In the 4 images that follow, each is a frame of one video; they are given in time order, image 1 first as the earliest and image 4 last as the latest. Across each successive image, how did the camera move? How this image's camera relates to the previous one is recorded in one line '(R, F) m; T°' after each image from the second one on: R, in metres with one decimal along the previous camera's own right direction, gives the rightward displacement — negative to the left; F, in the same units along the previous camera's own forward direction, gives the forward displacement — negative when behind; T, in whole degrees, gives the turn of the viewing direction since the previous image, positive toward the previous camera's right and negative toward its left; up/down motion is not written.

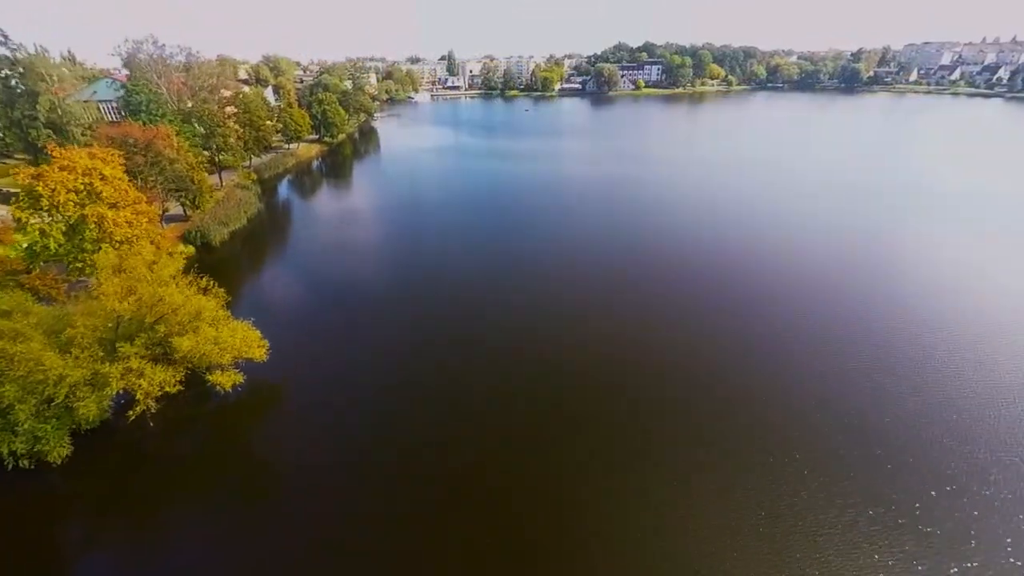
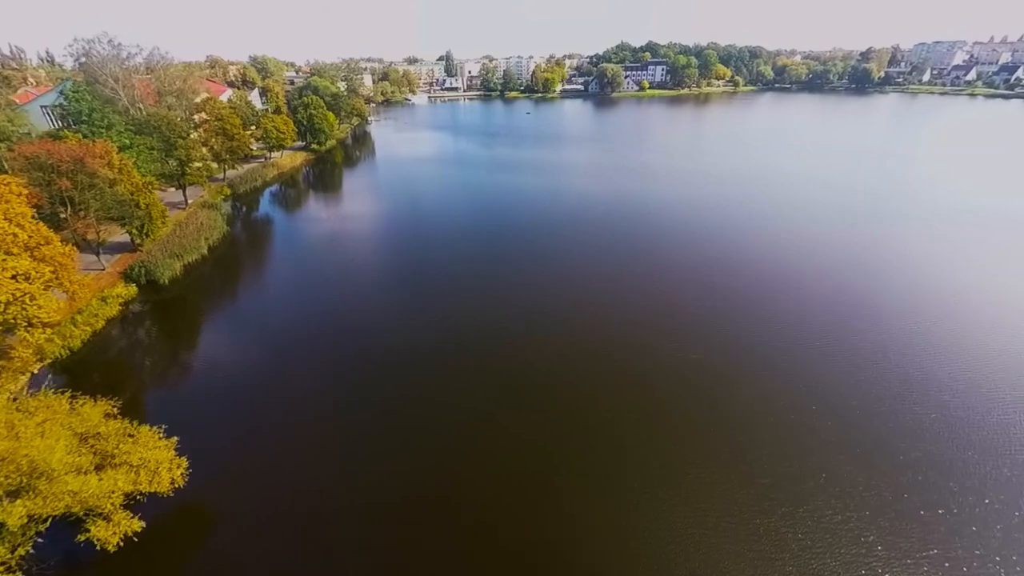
(-0.2, +2.7) m; 0°
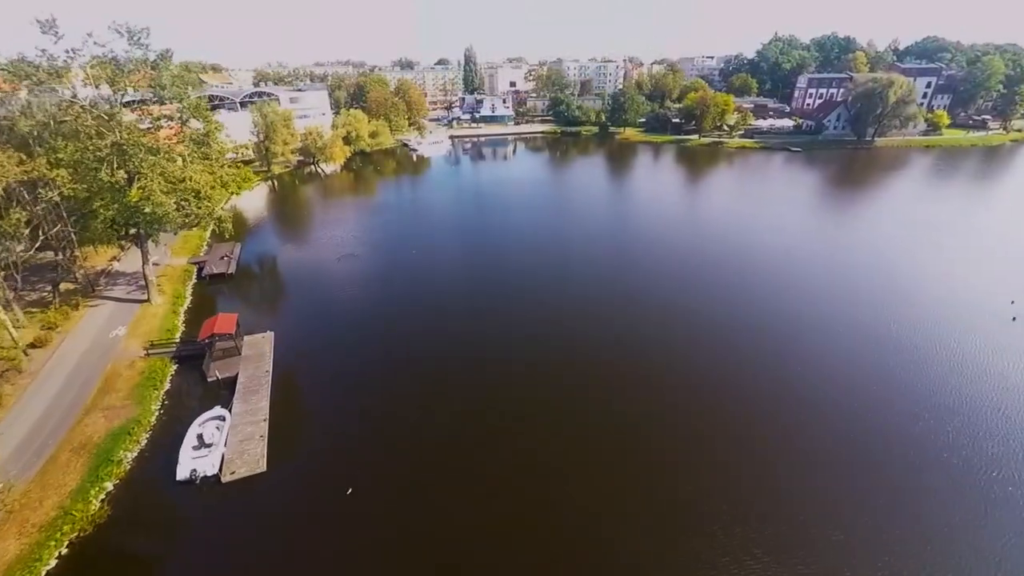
(-0.4, +4.8) m; 0°
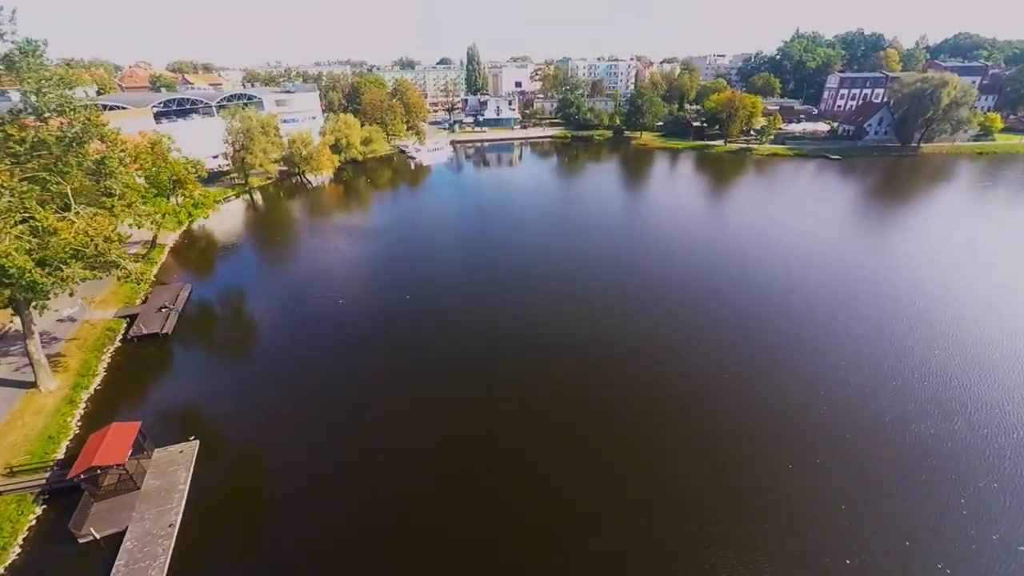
(-0.4, +3.8) m; 0°
